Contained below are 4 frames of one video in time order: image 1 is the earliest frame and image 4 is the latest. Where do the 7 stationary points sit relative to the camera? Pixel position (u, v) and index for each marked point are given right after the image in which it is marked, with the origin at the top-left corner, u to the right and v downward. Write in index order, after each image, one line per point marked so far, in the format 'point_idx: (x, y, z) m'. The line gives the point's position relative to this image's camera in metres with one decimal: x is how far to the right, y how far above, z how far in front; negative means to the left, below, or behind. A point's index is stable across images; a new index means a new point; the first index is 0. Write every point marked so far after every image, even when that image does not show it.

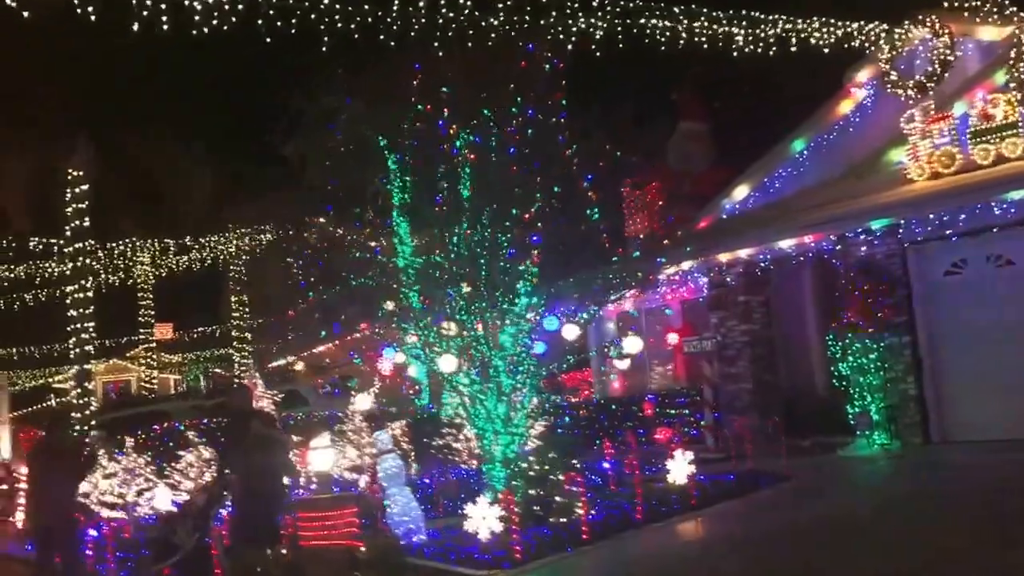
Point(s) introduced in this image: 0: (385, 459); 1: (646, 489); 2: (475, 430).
0: (-1.2, -1.5, +9.6) m
1: (+1.3, -2.0, +10.9) m
2: (-0.4, -1.4, +10.8) m
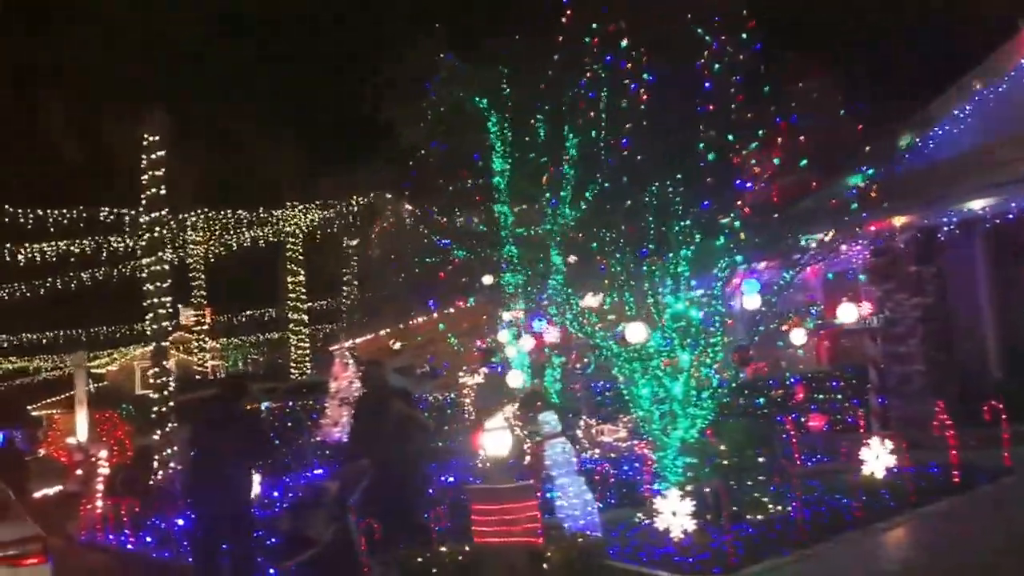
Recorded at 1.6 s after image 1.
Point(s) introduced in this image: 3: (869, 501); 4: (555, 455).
0: (+0.3, -1.2, +8.3) m
1: (+2.8, -1.7, +9.5) m
2: (+1.1, -1.1, +9.4) m
3: (+2.8, -1.7, +8.7) m
4: (+0.3, -1.3, +8.2) m
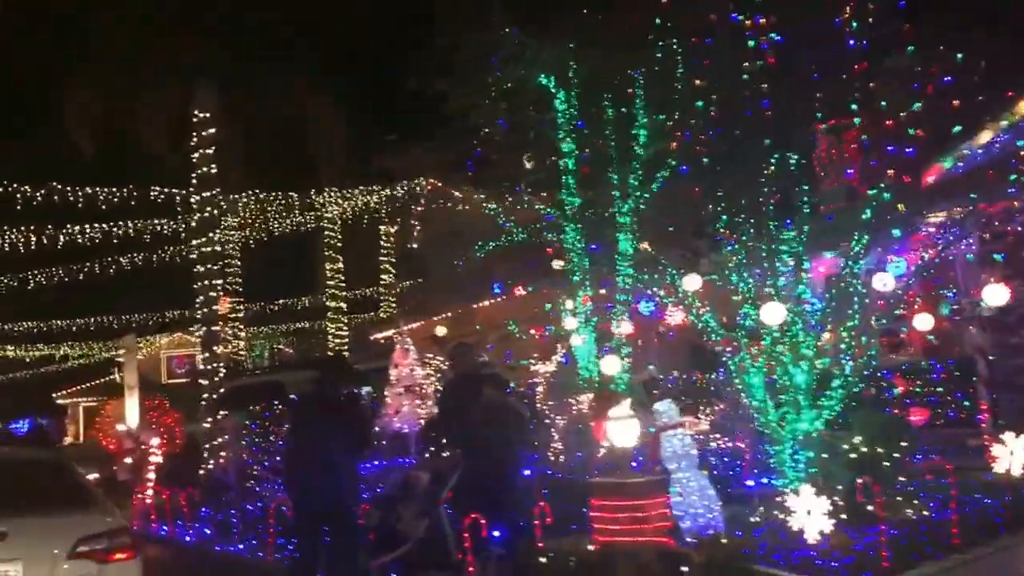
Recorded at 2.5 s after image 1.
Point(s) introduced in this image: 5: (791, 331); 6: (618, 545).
0: (+1.1, -1.0, +7.6) m
1: (+3.7, -1.5, +8.7) m
2: (+2.0, -0.9, +8.6) m
3: (+3.6, -1.5, +8.0) m
4: (+1.1, -1.1, +7.5) m
5: (+2.1, -0.3, +8.5) m
6: (+0.6, -1.5, +6.5) m
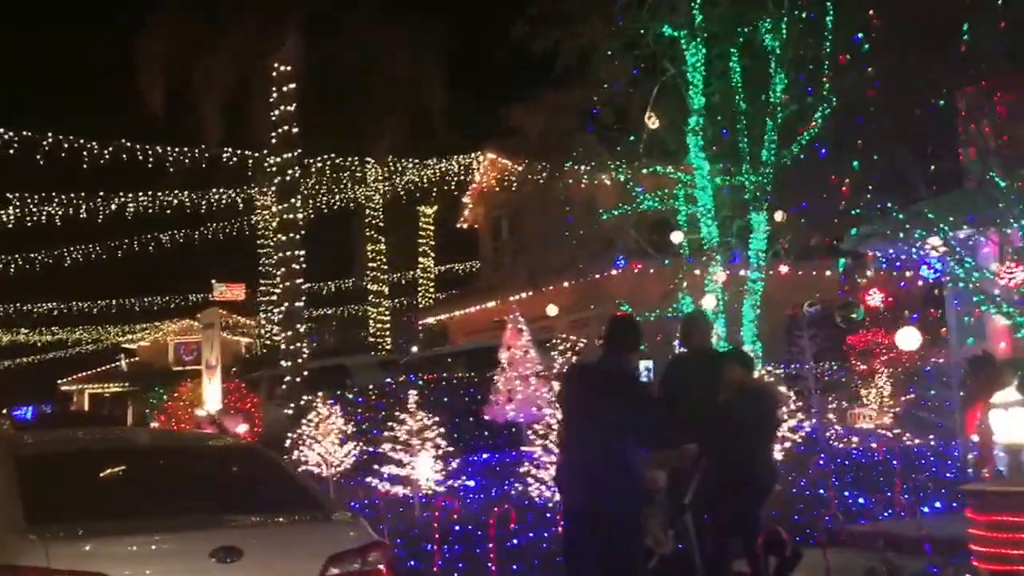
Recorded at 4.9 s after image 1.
0: (+2.7, -0.8, +5.9) m
1: (+5.3, -1.3, +7.1) m
2: (+3.6, -0.6, +7.0) m
3: (+5.2, -1.3, +6.3) m
4: (+2.8, -0.9, +5.8) m
5: (+3.7, -0.1, +6.8) m
6: (+2.3, -1.3, +4.9) m
